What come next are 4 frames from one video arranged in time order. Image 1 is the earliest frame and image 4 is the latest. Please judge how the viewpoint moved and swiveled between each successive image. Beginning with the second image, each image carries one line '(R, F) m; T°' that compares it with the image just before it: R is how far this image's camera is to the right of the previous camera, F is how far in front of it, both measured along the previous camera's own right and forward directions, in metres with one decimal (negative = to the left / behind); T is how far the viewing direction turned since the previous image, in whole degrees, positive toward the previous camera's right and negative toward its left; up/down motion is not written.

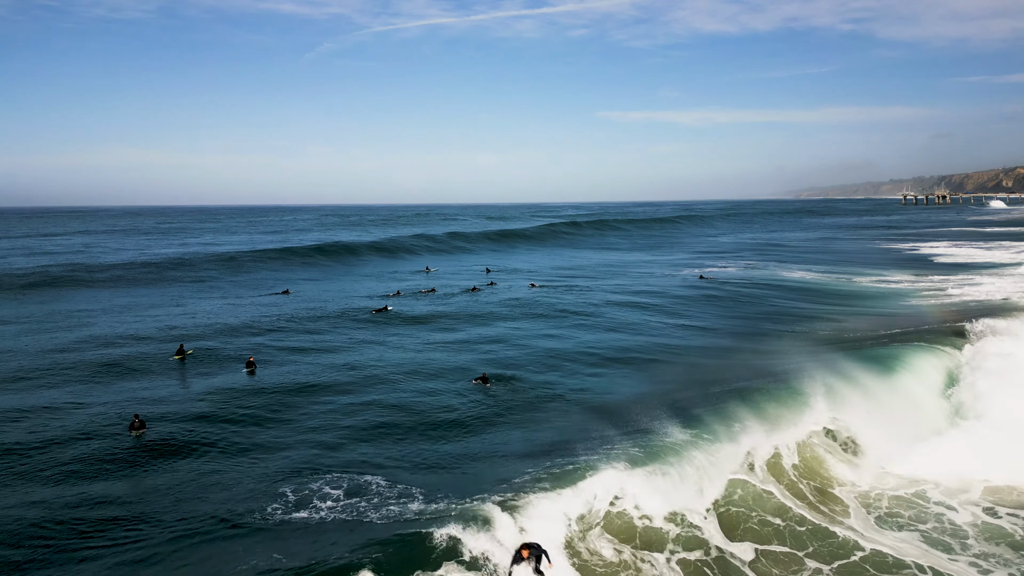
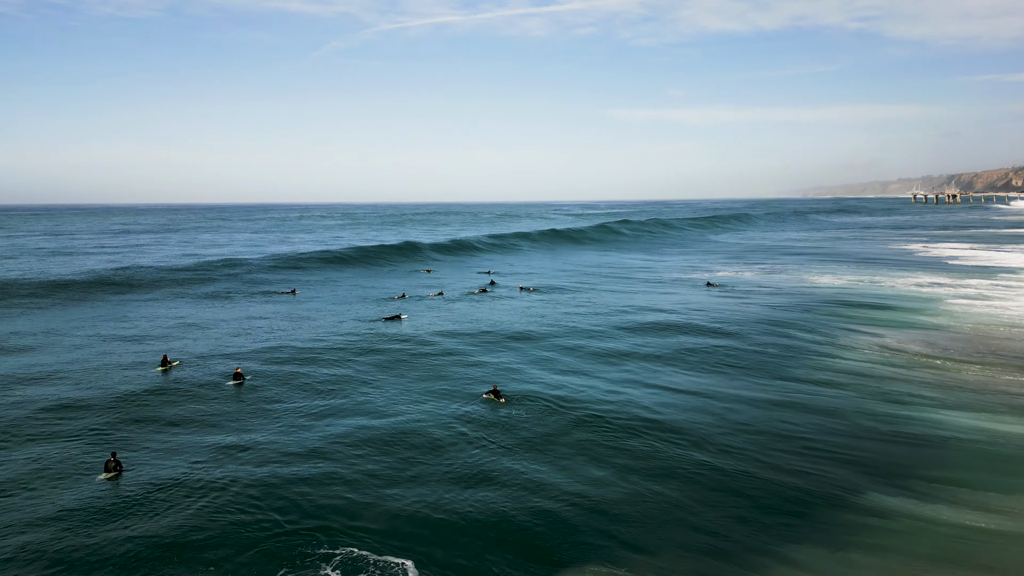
(-0.3, +1.3) m; -1°
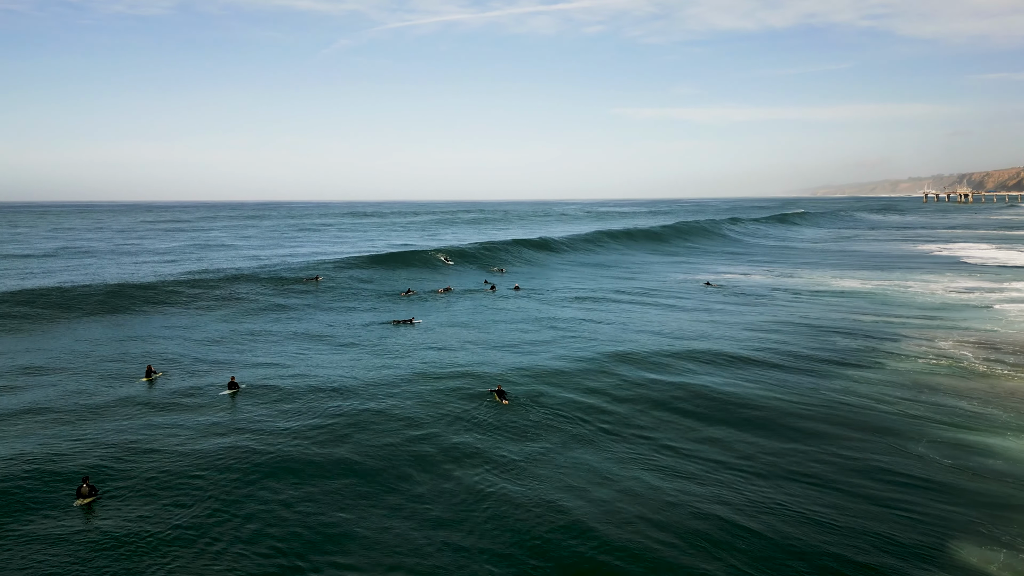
(-0.3, +1.3) m; -1°
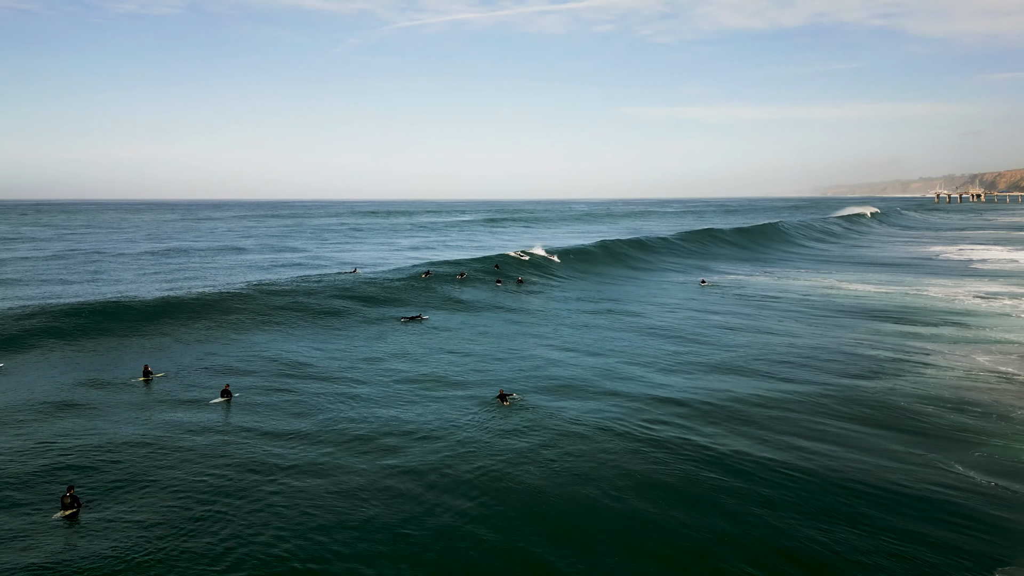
(0.0, +0.4) m; -1°
